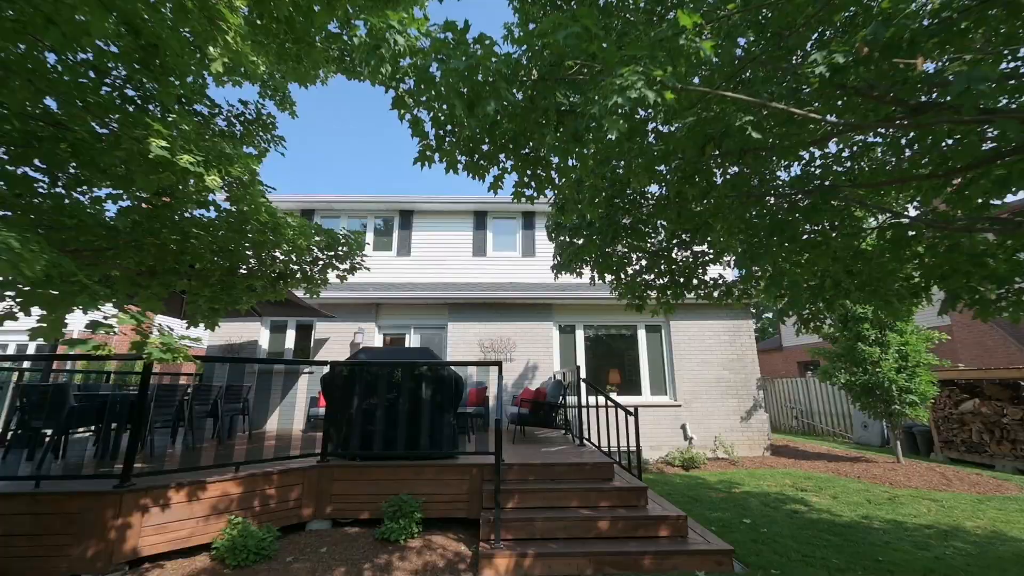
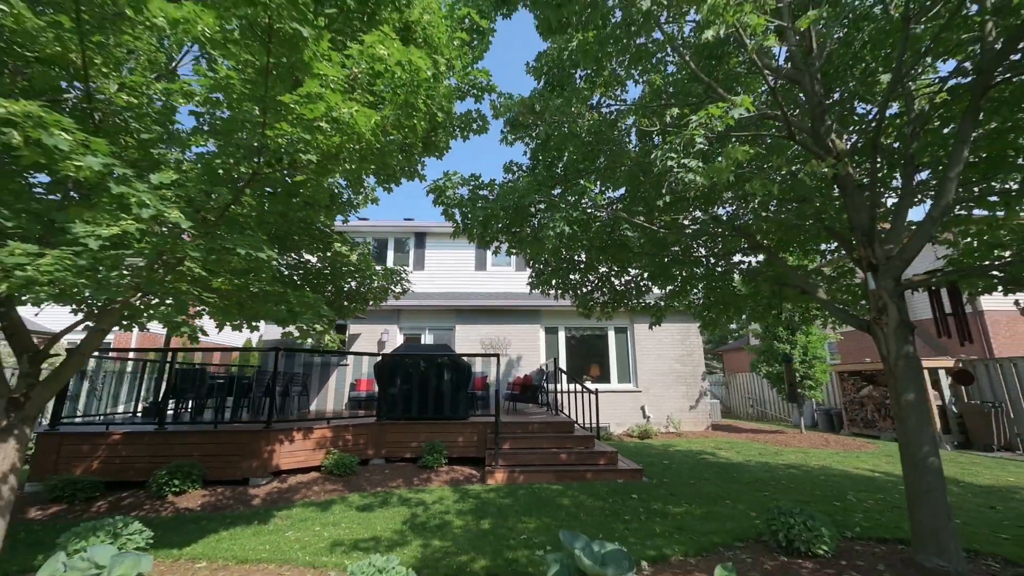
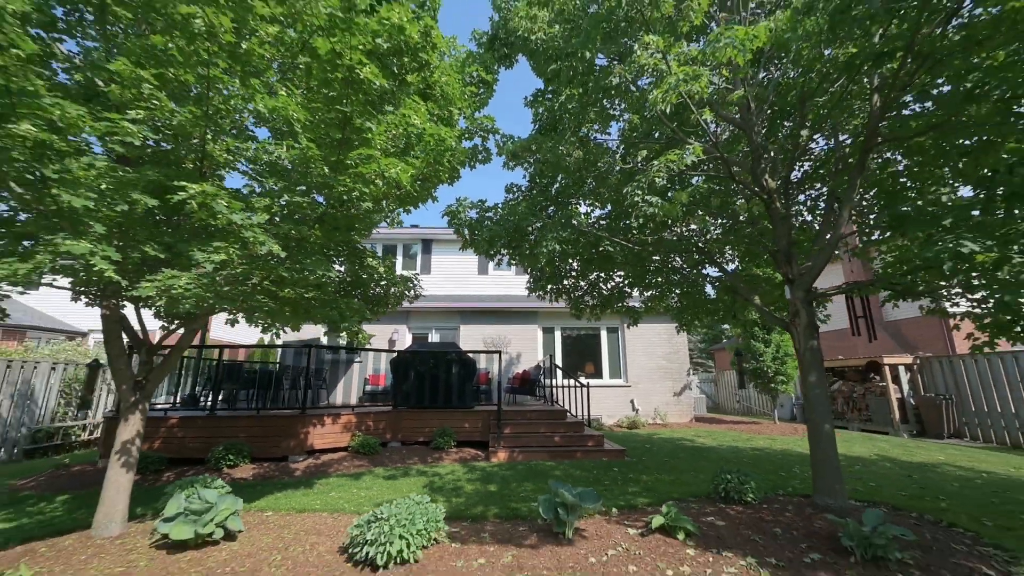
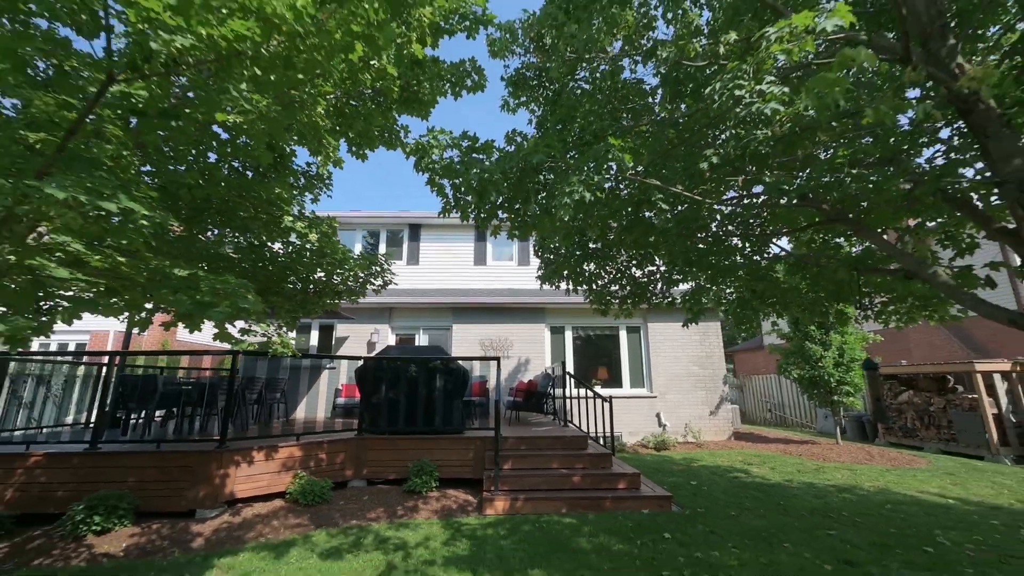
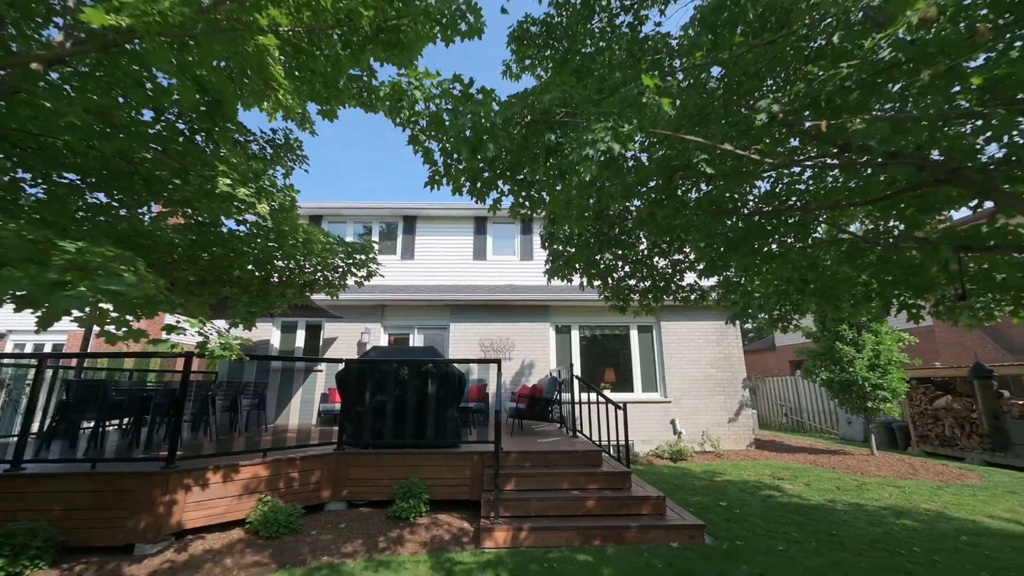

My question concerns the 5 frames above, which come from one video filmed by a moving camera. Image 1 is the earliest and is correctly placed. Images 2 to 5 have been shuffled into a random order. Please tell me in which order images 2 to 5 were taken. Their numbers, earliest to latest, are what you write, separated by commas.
5, 4, 2, 3
